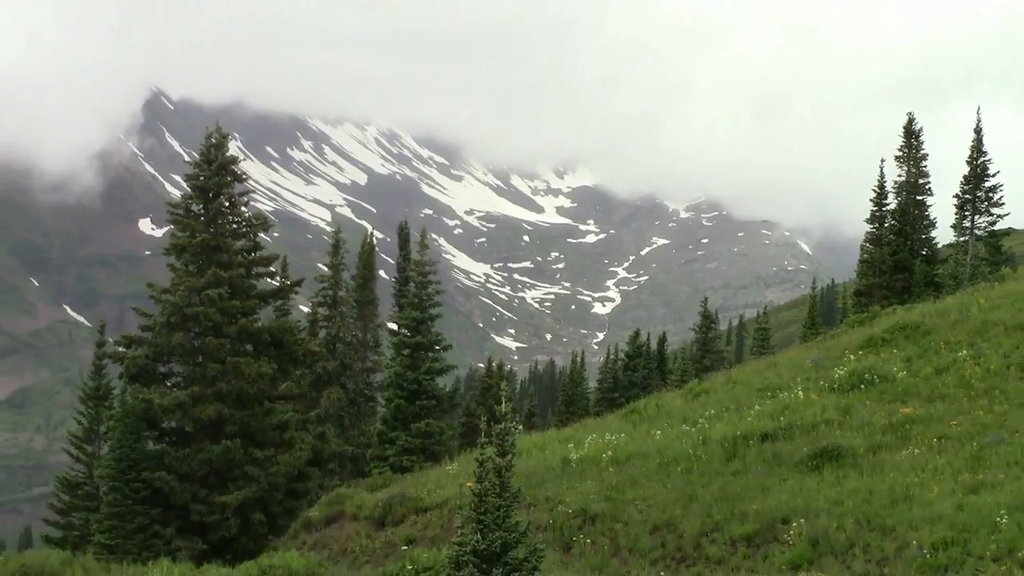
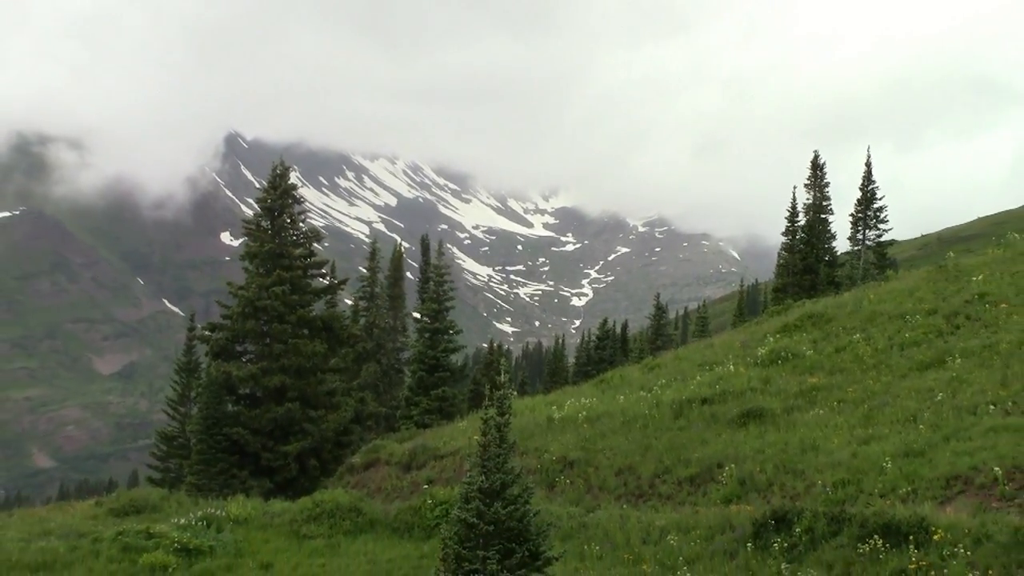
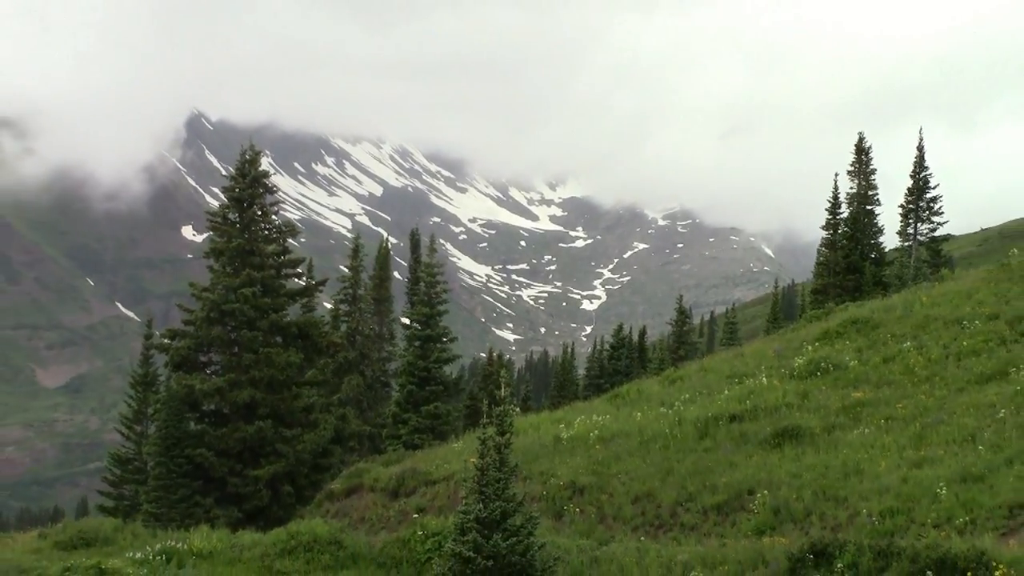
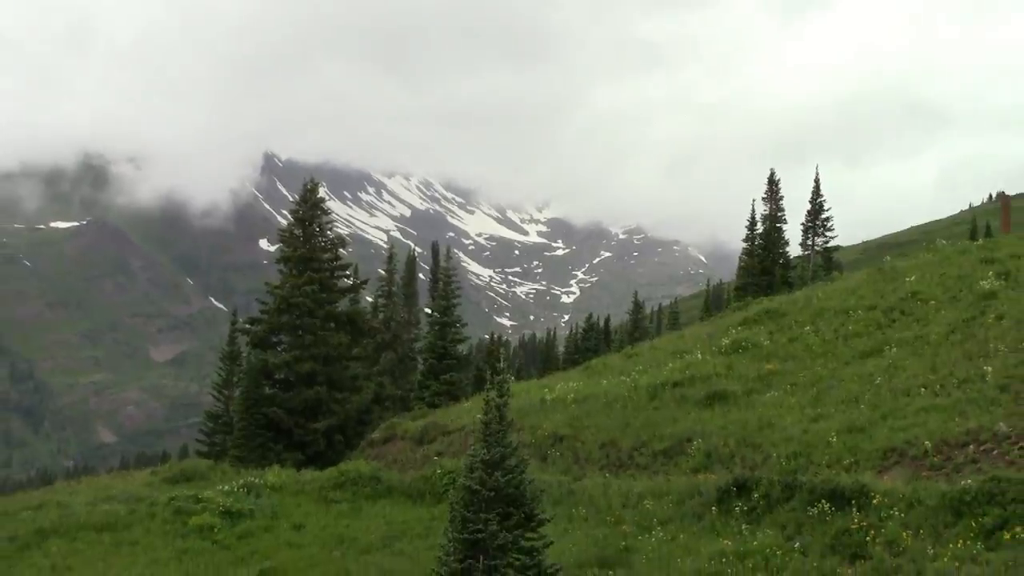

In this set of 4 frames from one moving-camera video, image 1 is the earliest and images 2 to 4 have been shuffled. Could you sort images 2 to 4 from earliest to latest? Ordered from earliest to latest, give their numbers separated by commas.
3, 2, 4
